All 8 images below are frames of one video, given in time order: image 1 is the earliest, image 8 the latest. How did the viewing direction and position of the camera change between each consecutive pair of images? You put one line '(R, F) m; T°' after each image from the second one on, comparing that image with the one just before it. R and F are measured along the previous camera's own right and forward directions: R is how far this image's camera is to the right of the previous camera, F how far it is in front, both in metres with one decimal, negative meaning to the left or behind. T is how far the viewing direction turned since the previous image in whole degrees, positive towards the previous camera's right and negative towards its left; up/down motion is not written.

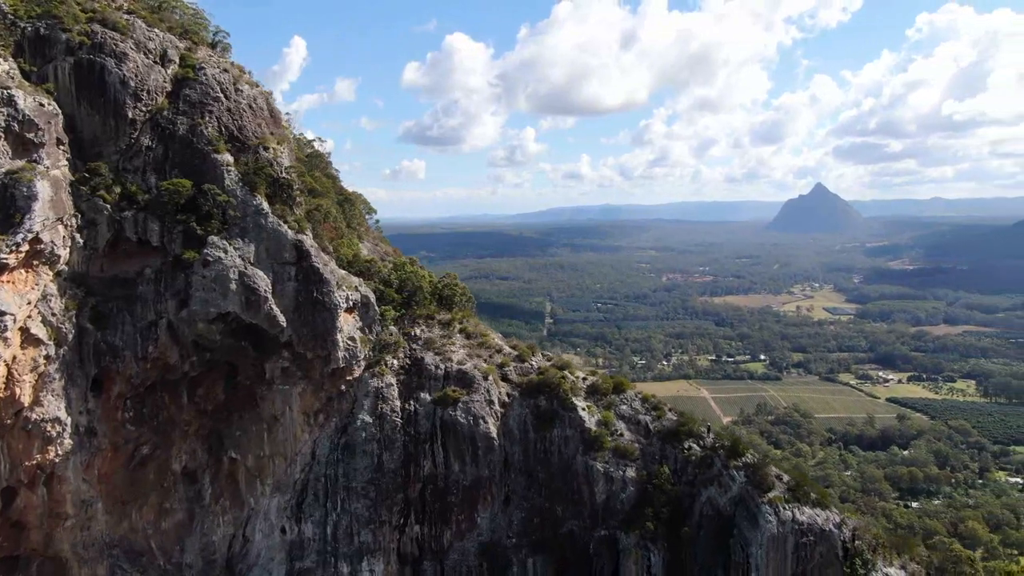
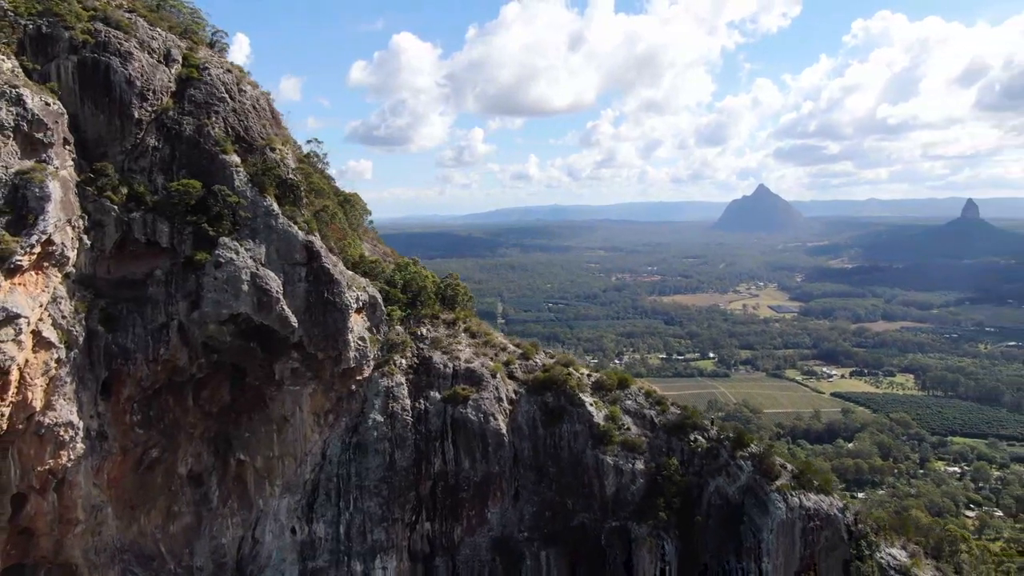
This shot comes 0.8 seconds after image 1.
(-1.8, -0.4) m; +4°
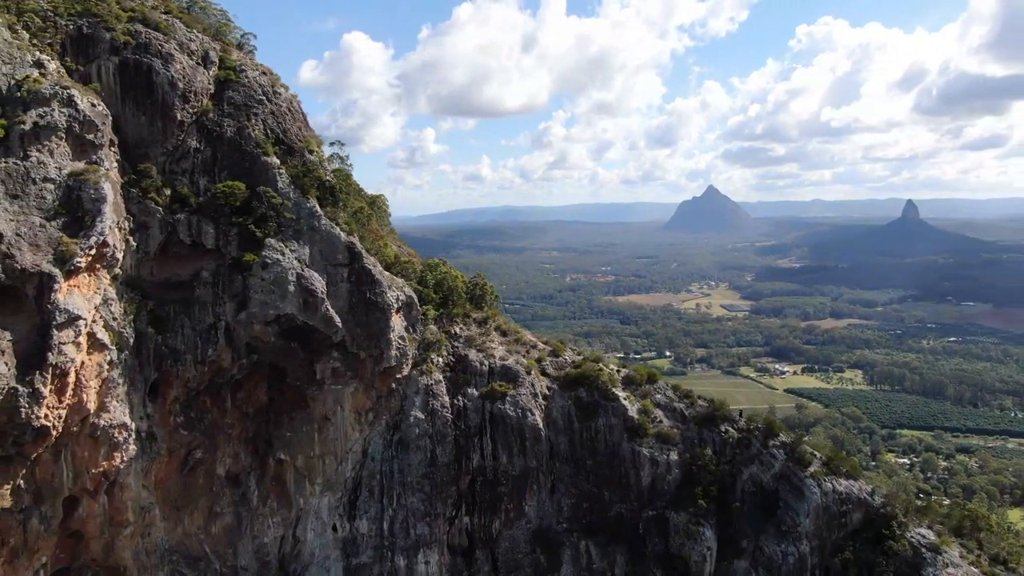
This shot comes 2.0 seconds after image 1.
(-2.6, -0.6) m; +3°
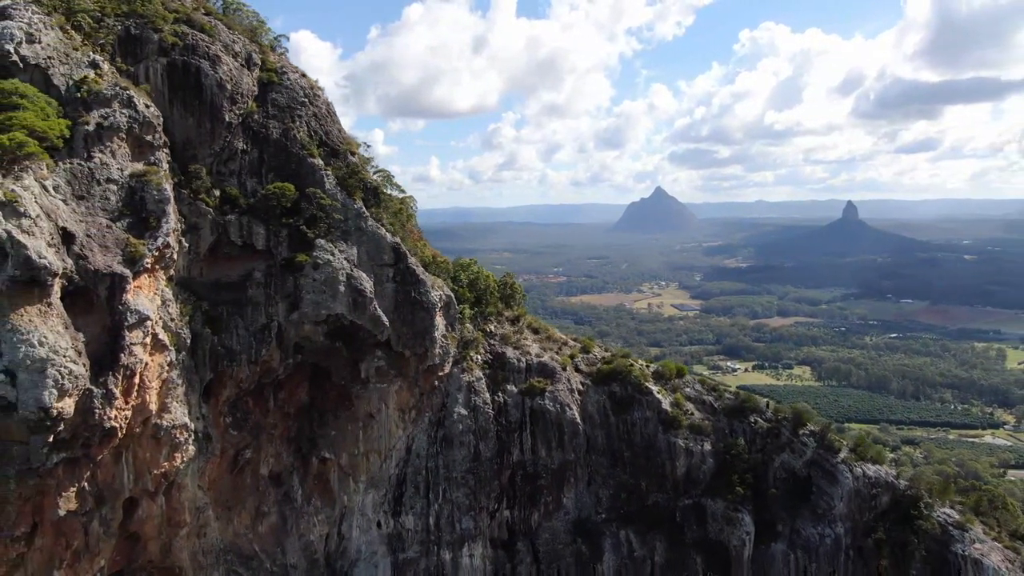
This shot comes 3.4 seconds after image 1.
(-2.8, -0.6) m; +4°
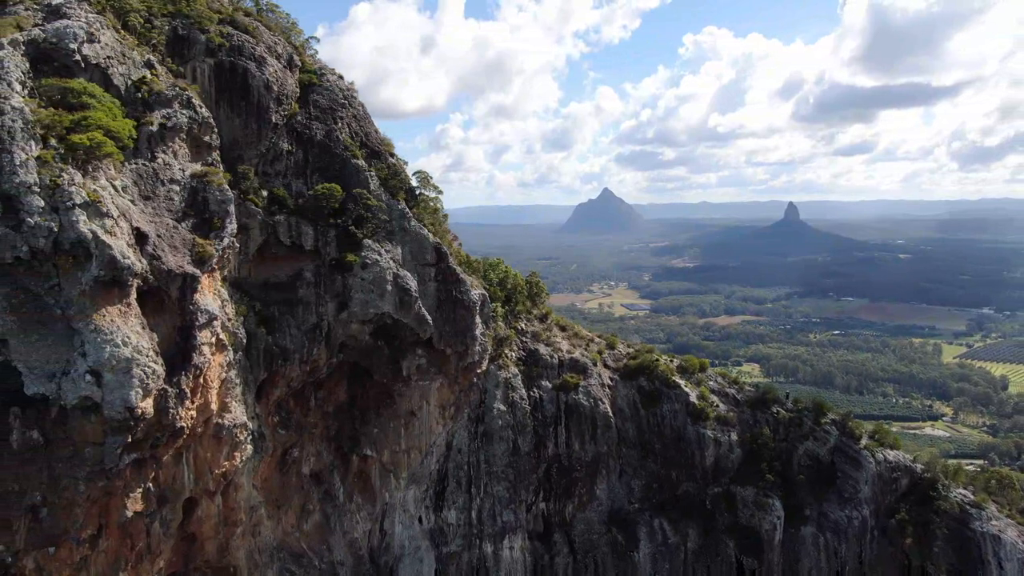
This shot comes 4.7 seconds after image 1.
(-2.8, -0.5) m; +4°
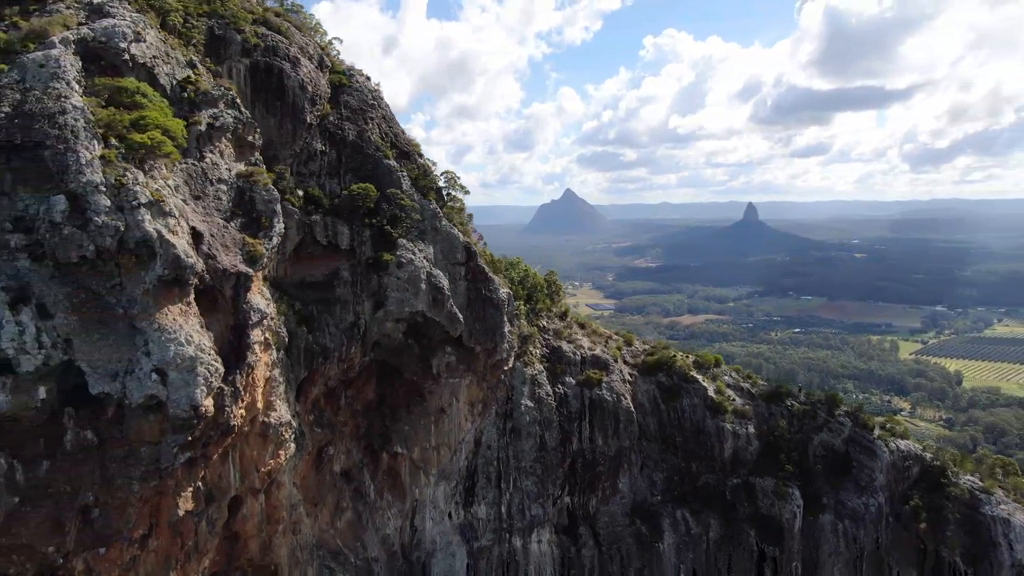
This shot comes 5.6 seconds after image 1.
(-2.1, -0.4) m; +3°
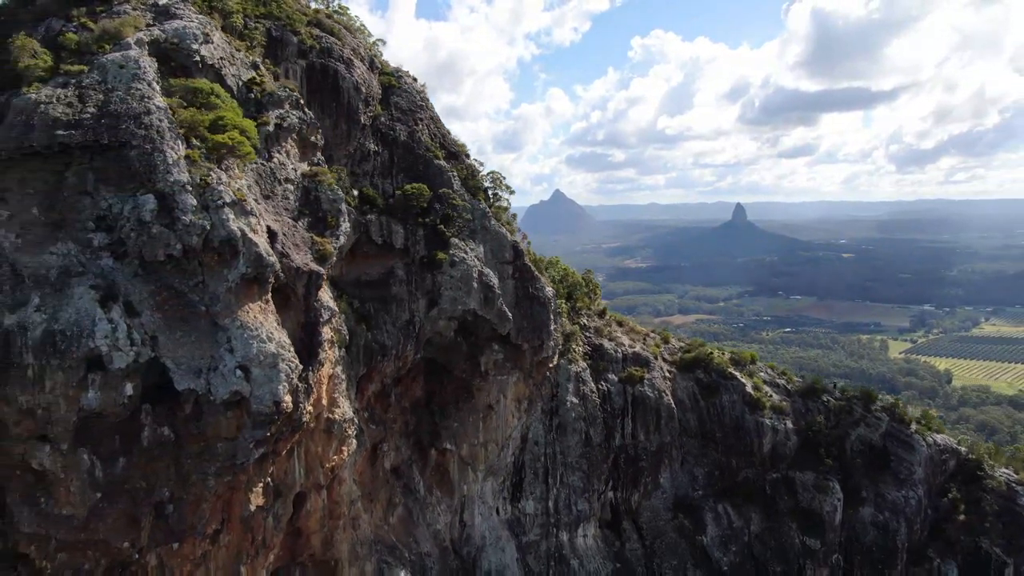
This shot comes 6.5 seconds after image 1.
(-1.9, -0.3) m; +1°
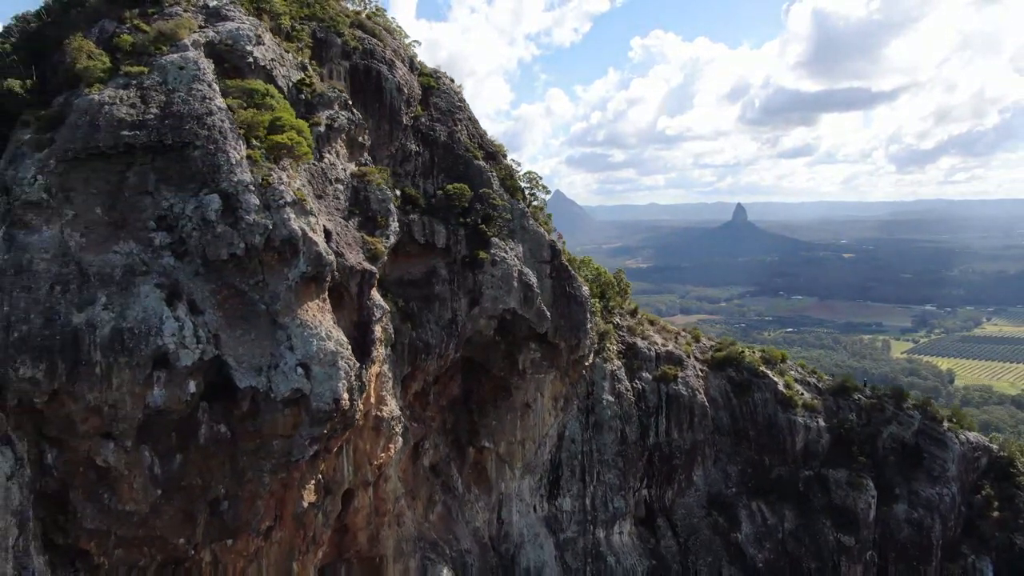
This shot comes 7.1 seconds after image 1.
(-1.2, -0.2) m; 0°
